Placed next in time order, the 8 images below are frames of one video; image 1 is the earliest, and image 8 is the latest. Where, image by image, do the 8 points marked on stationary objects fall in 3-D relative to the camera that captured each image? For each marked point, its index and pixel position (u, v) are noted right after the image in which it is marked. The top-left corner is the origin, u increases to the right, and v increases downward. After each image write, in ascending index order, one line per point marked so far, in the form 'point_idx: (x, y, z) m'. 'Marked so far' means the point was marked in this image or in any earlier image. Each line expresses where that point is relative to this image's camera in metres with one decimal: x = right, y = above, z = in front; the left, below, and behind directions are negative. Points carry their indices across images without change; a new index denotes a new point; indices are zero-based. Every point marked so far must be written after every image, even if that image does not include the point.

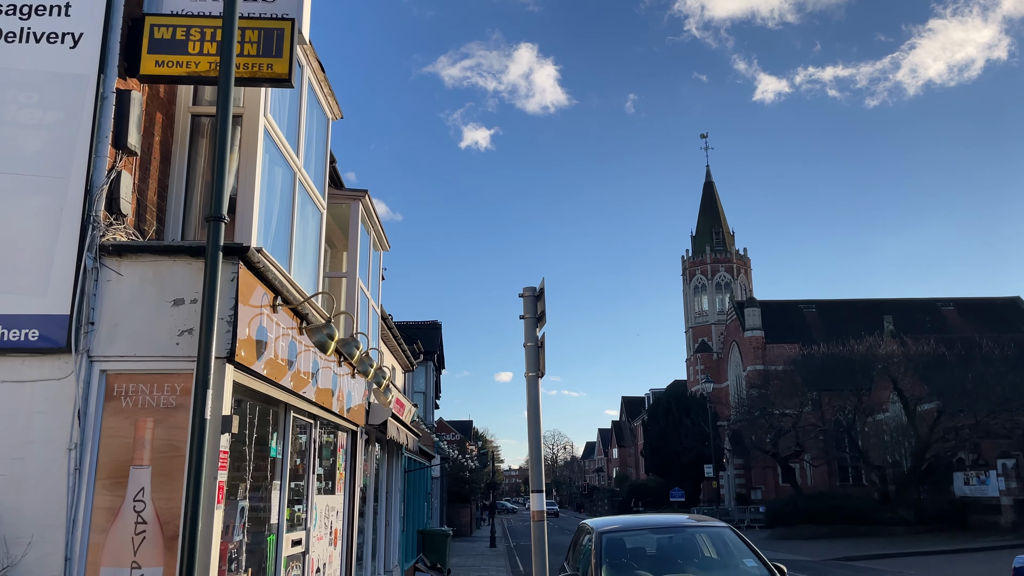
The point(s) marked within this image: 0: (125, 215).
0: (-2.6, +0.5, +5.3) m
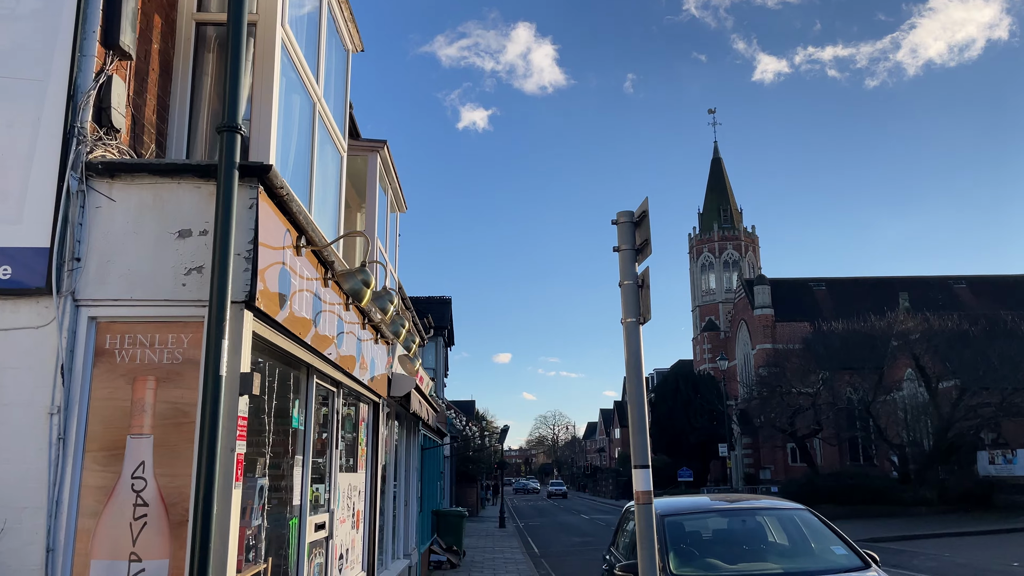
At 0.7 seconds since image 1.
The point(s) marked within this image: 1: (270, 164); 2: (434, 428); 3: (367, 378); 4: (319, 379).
0: (-2.1, +0.9, +4.4) m
1: (-1.3, +0.7, +4.2) m
2: (-1.6, -2.8, +16.2) m
3: (-1.5, -0.9, +8.2) m
4: (-1.6, -0.7, +6.6) m
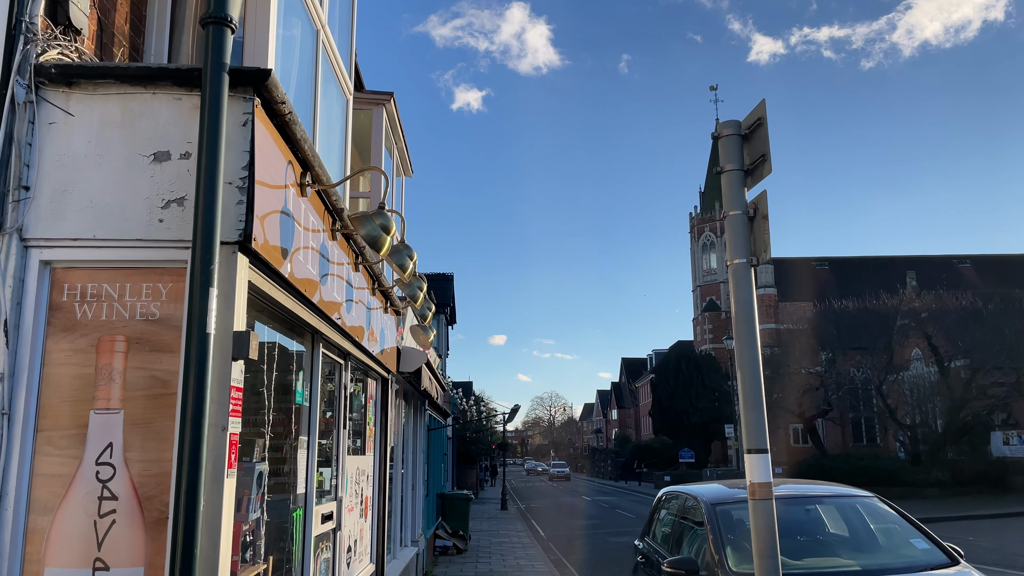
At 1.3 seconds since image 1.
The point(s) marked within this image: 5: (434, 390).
0: (-1.9, +1.1, +3.5) m
1: (-1.0, +0.9, +3.4) m
2: (-1.4, -2.3, +15.5) m
3: (-1.3, -0.6, +7.3) m
4: (-1.3, -0.4, +5.7) m
5: (-1.0, -1.4, +10.7) m
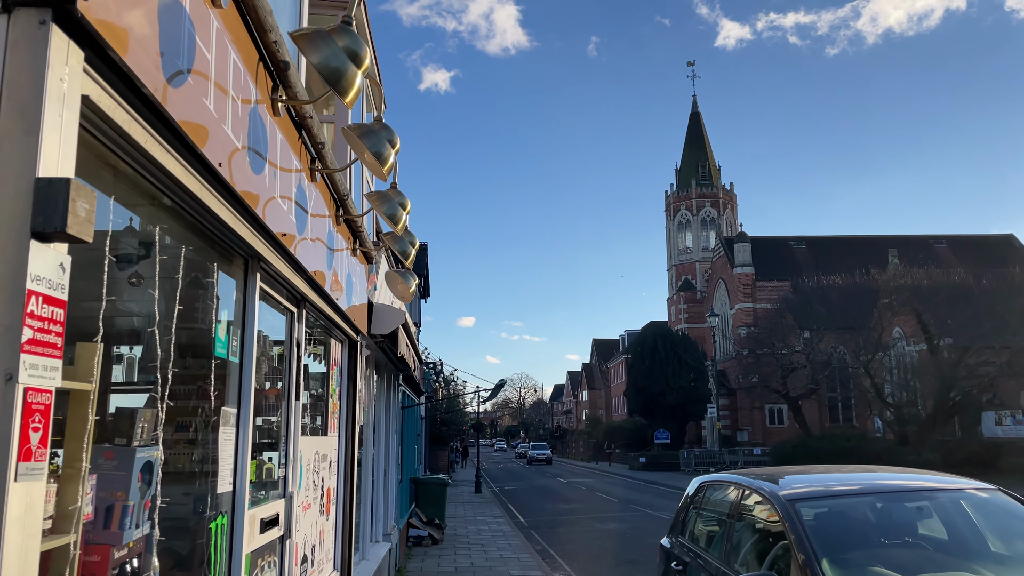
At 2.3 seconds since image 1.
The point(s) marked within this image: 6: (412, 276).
0: (-1.7, +1.5, +1.8) m
1: (-0.8, +1.3, +1.7) m
2: (-1.7, -1.6, +13.8) m
3: (-1.2, -0.1, +5.7) m
4: (-1.2, 0.0, +4.1) m
5: (-1.1, -0.8, +9.1) m
6: (-0.8, +0.1, +6.1) m
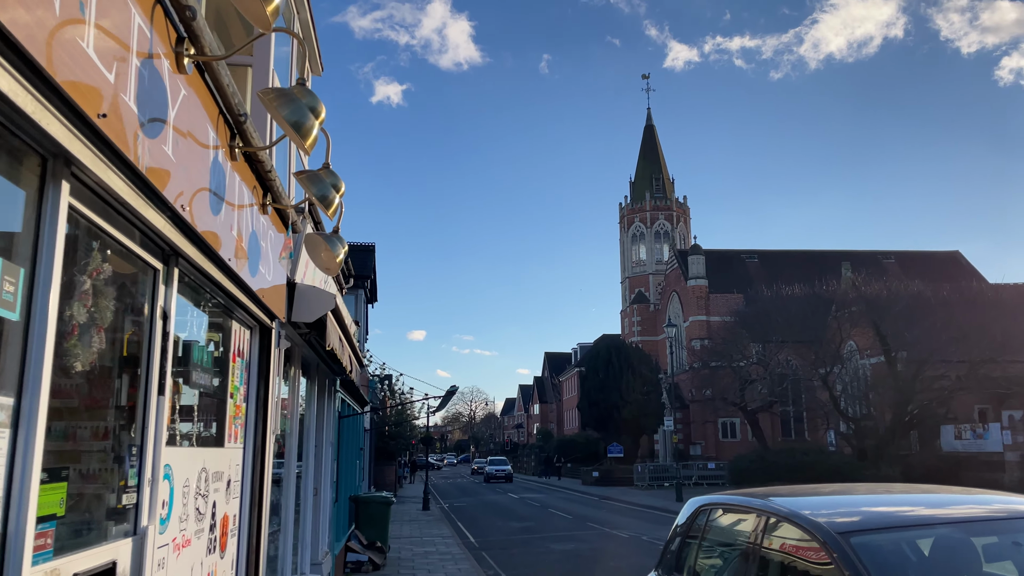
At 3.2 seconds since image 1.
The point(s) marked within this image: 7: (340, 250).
0: (-1.7, +1.8, +0.5) m
1: (-0.8, +1.6, +0.4) m
2: (-2.4, -1.5, +12.4) m
3: (-1.5, +0.1, +4.4) m
4: (-1.4, +0.2, +2.8) m
5: (-1.6, -0.7, +7.8) m
6: (-1.0, +0.3, +4.8) m
7: (-1.0, +0.2, +4.7) m
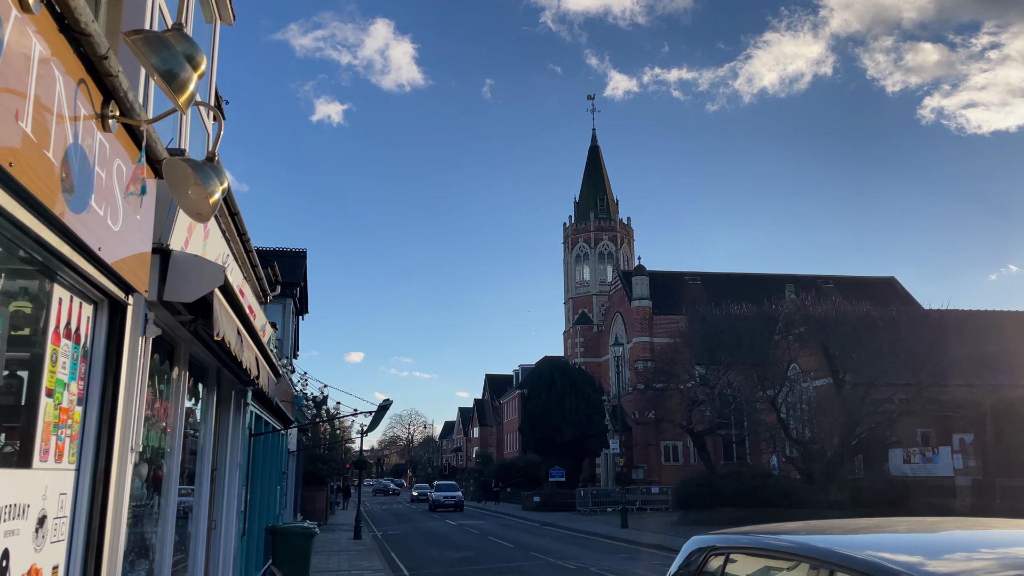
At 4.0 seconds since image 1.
0: (-1.6, +2.1, -0.9) m
1: (-0.7, +1.9, -0.9) m
2: (-3.2, -1.6, +10.9) m
3: (-1.6, +0.3, +2.9) m
4: (-1.5, +0.5, +1.4) m
5: (-2.0, -0.6, +6.3) m
6: (-1.3, +0.5, +3.4) m
7: (-1.2, +0.4, +3.3) m
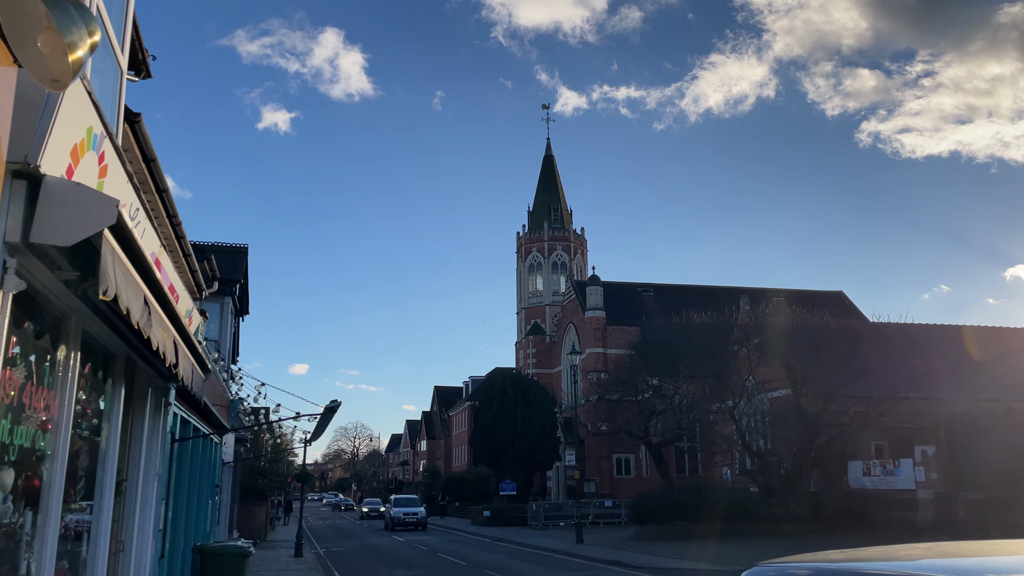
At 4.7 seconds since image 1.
0: (-1.2, +2.5, -2.1) m
1: (-0.3, +2.2, -2.0) m
2: (-3.6, -1.4, +9.5) m
3: (-1.5, +0.6, +1.7) m
4: (-1.2, +0.8, +0.2) m
5: (-2.2, -0.3, +5.0) m
6: (-1.2, +0.8, +2.3) m
7: (-1.1, +0.7, +2.2) m
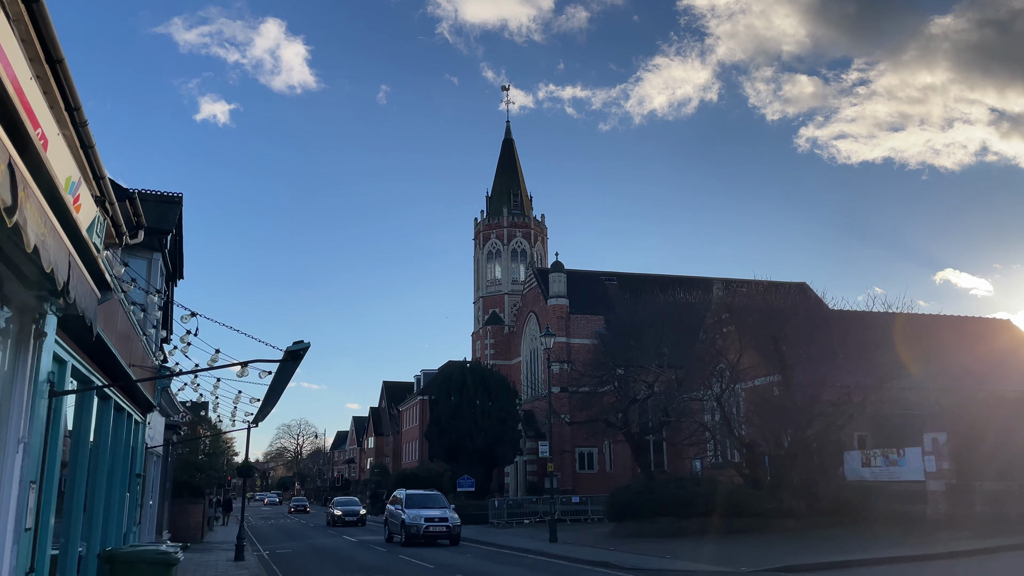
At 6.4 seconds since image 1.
0: (+0.1, +3.2, -4.7) m
1: (+0.9, +3.0, -4.5) m
2: (-3.2, -0.6, +6.7) m
3: (-0.6, +1.4, -0.9) m
4: (-0.2, +1.6, -2.4) m
5: (-1.4, +0.4, +2.4) m
6: (-0.2, +1.5, -0.3) m
7: (-0.2, +1.5, -0.4) m
